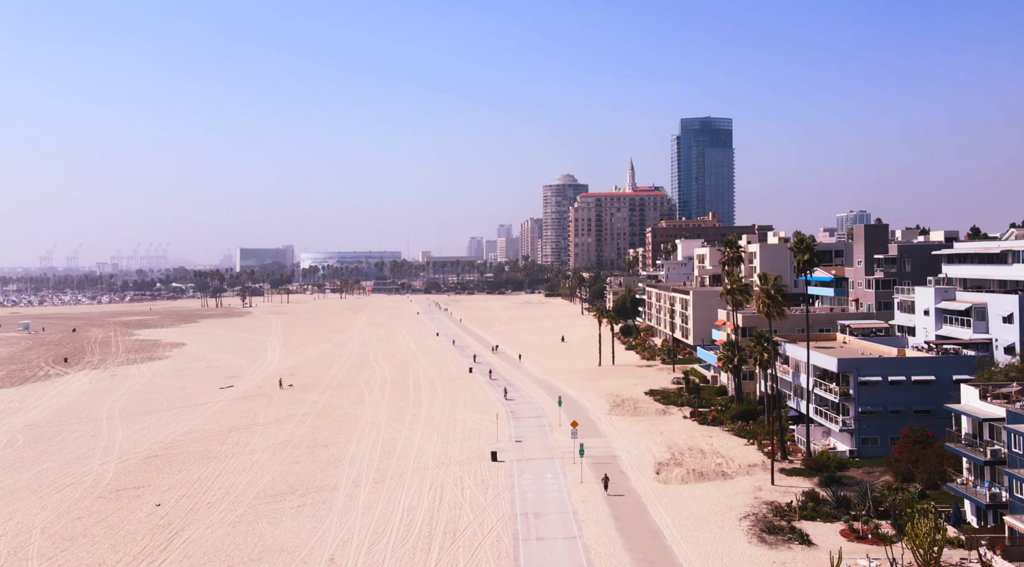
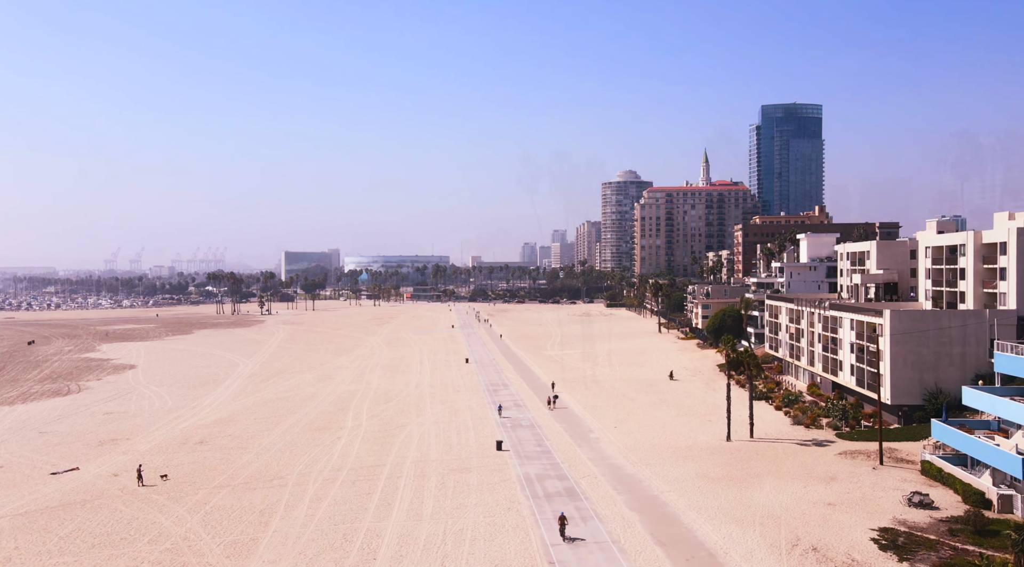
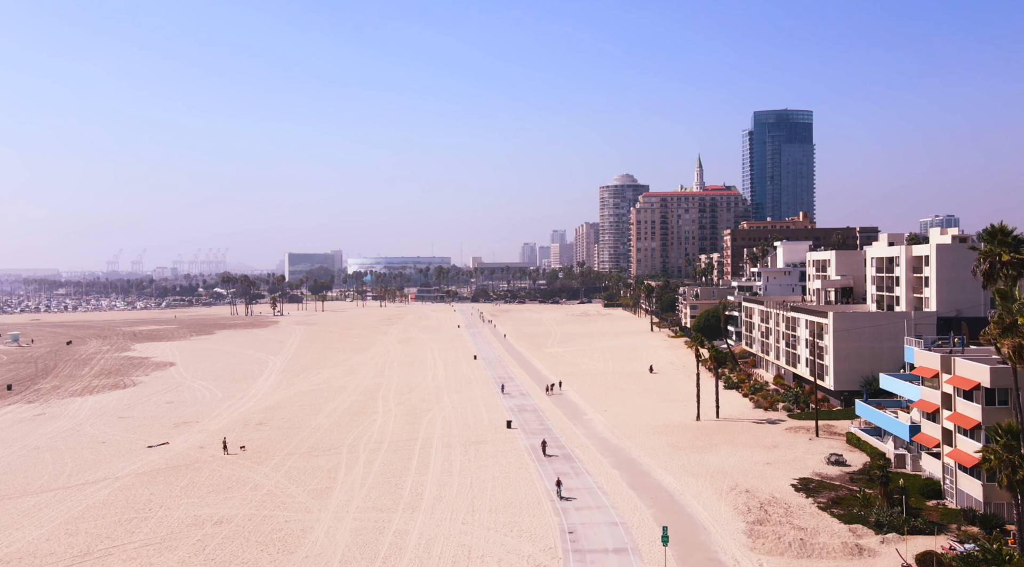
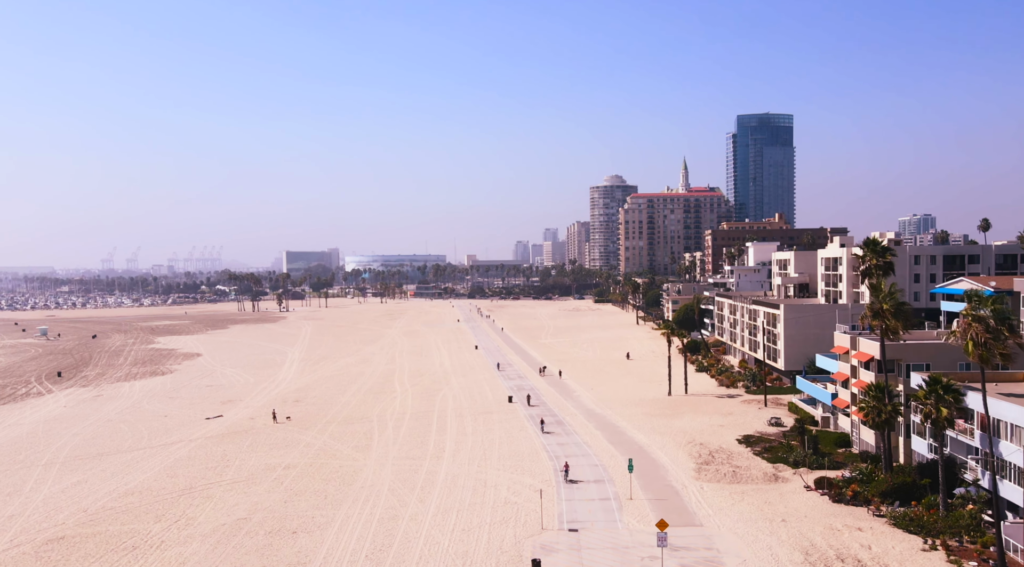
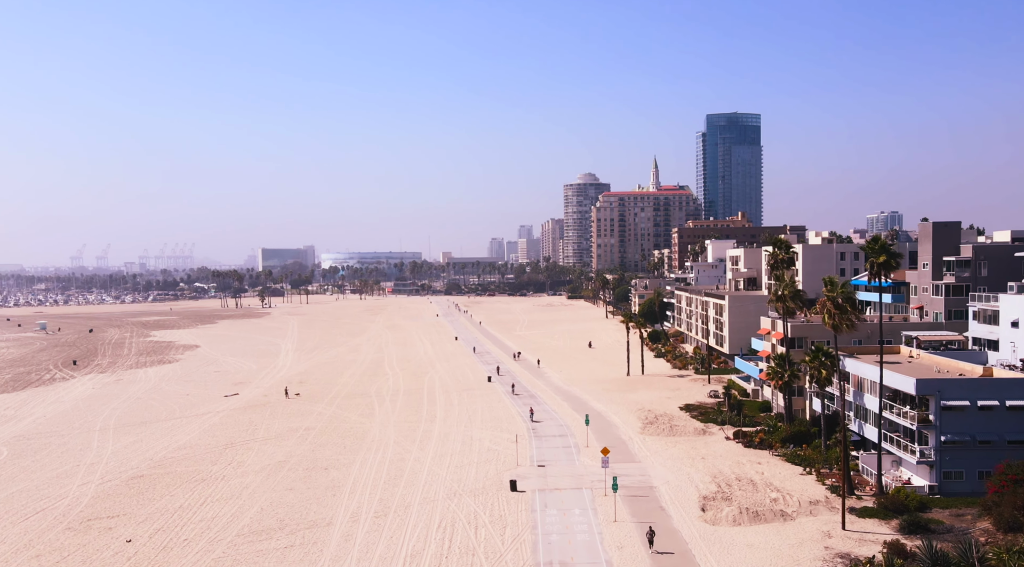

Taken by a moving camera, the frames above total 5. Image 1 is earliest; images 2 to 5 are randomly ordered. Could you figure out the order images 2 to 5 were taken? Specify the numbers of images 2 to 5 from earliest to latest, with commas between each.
5, 4, 3, 2
